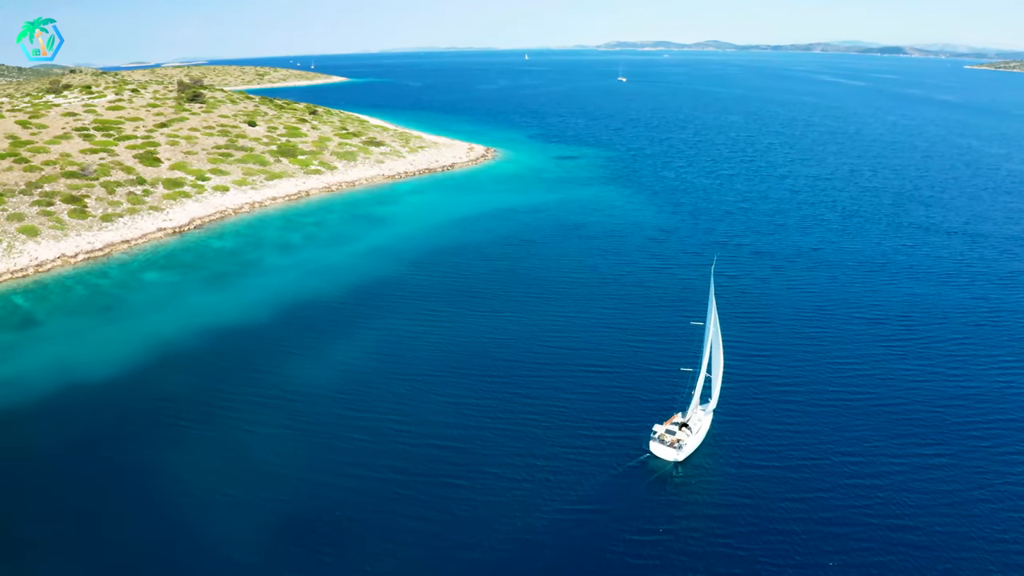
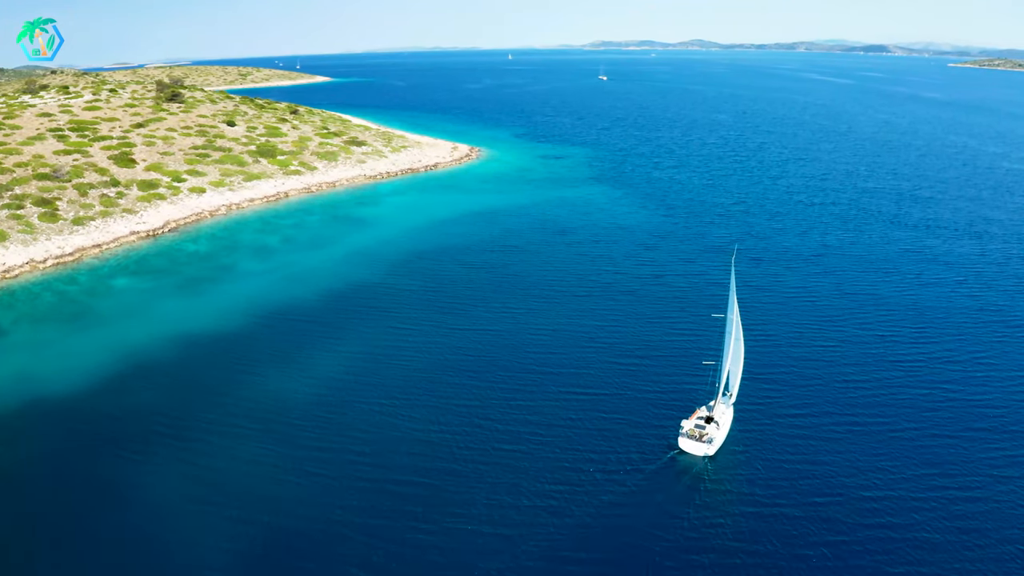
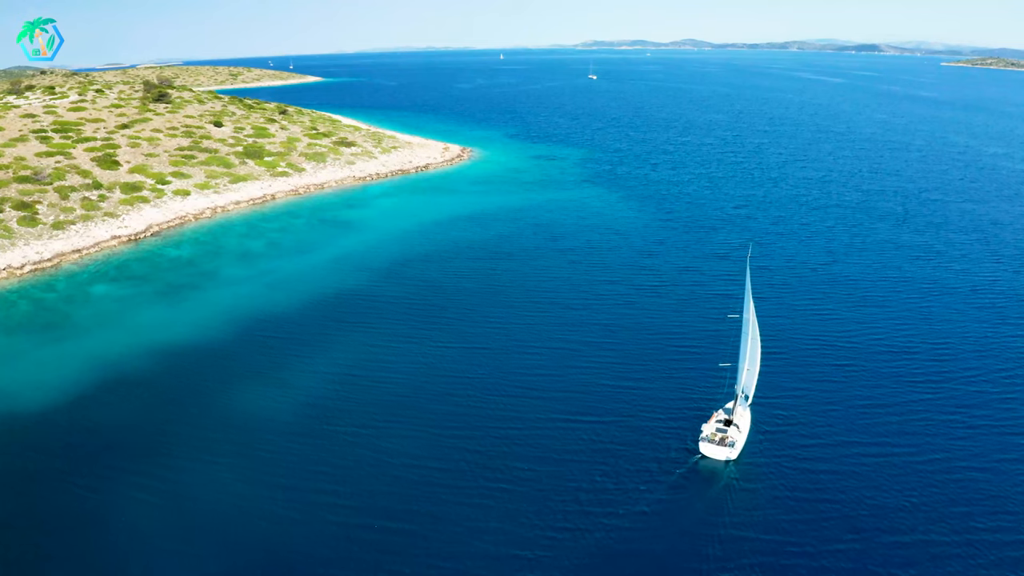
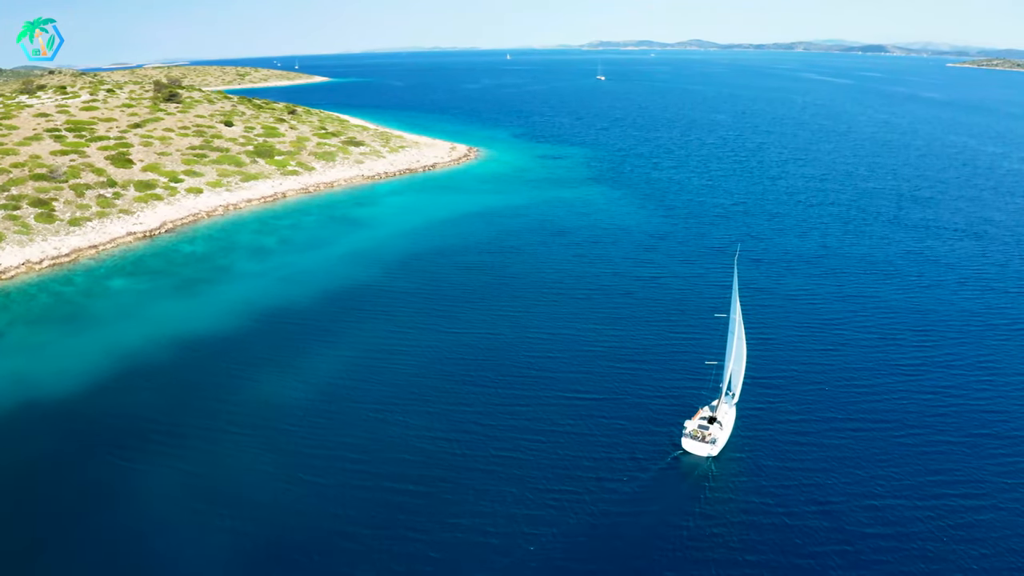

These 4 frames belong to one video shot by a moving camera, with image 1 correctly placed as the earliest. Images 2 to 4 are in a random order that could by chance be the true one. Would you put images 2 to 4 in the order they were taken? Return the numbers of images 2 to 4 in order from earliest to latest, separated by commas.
2, 4, 3
